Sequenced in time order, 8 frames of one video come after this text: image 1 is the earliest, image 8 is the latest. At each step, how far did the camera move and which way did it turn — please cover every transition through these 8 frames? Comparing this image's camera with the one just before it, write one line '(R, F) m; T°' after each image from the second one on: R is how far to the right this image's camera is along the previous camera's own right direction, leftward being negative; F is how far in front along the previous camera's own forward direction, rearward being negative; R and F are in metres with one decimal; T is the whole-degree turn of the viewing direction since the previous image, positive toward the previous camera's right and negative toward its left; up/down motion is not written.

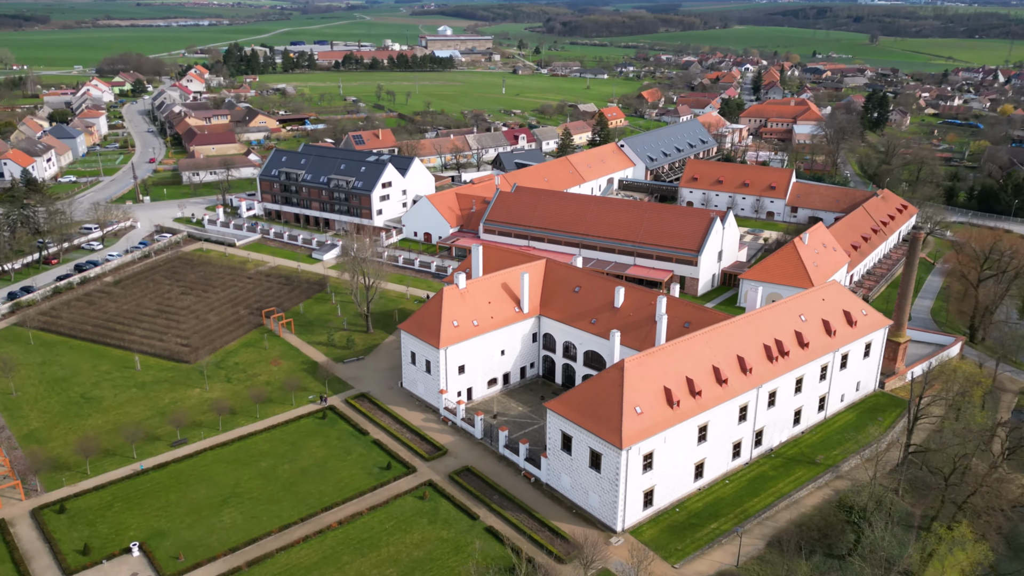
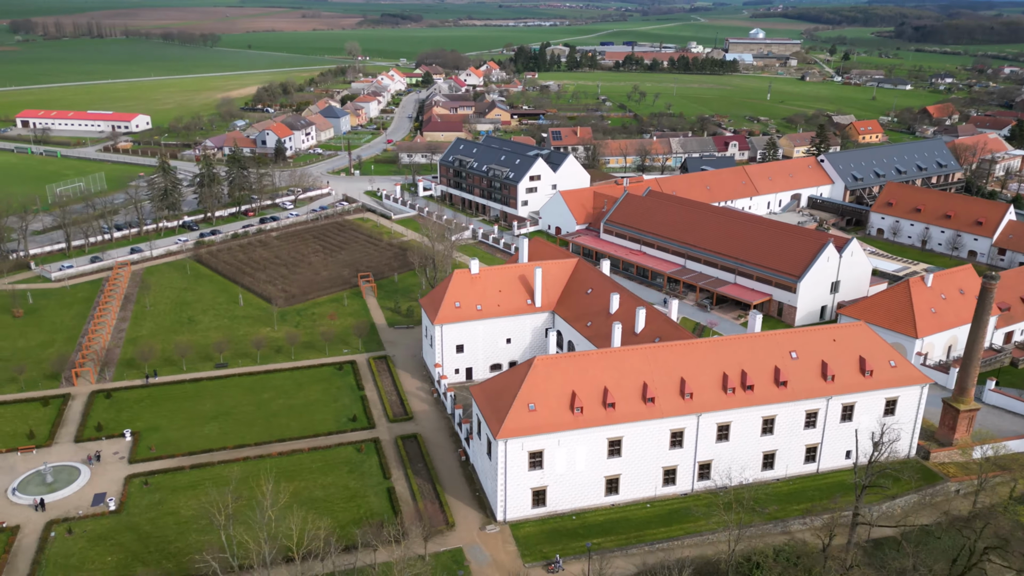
(+18.0, +2.0) m; -22°
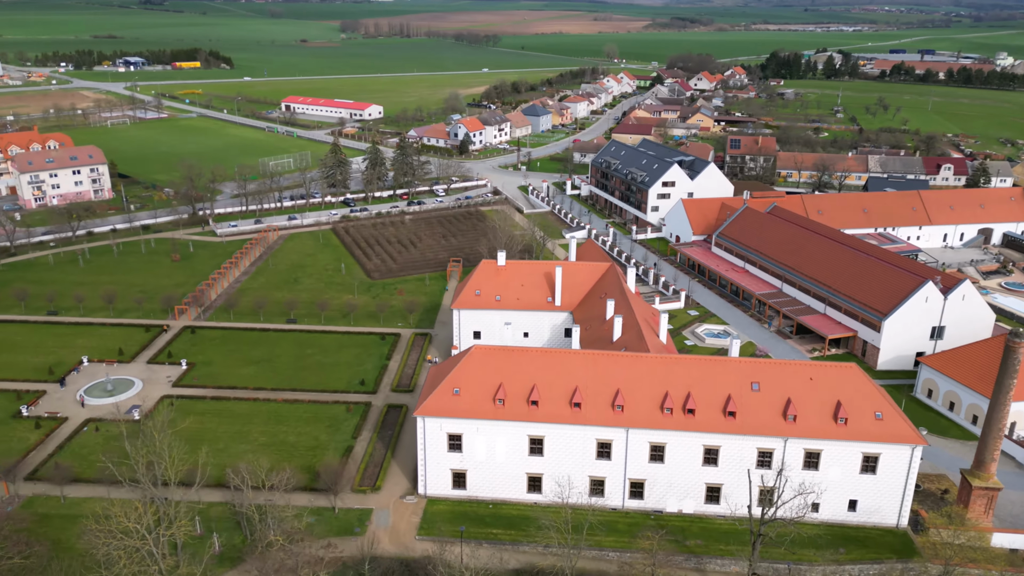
(+15.3, +1.4) m; -19°
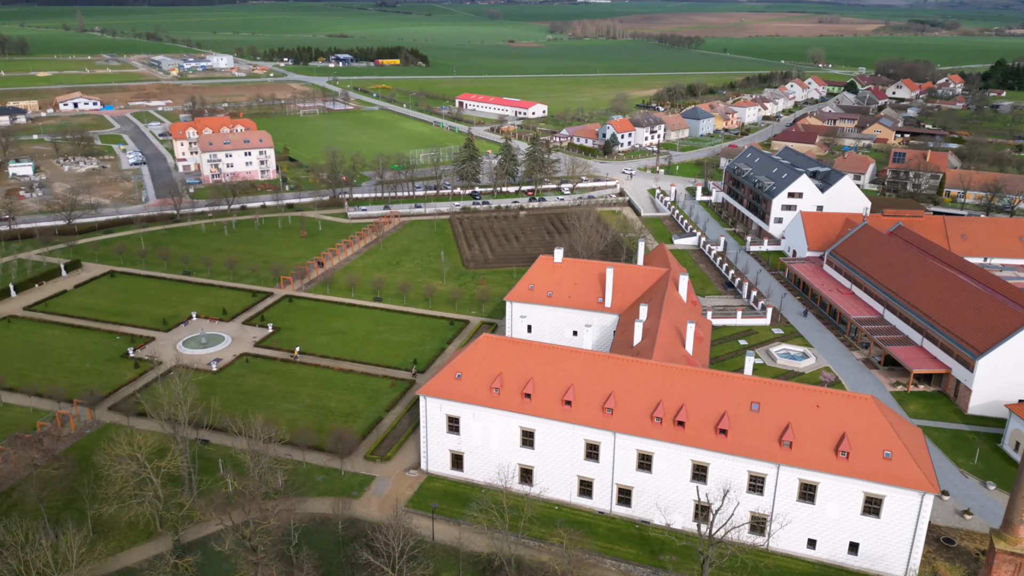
(+9.1, +0.3) m; -14°
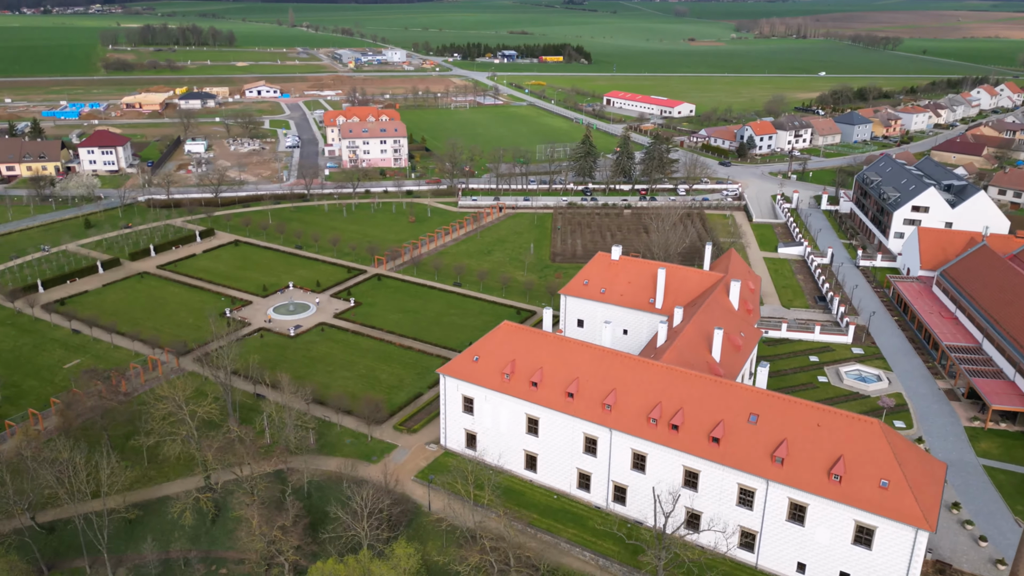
(+7.5, -0.3) m; -12°
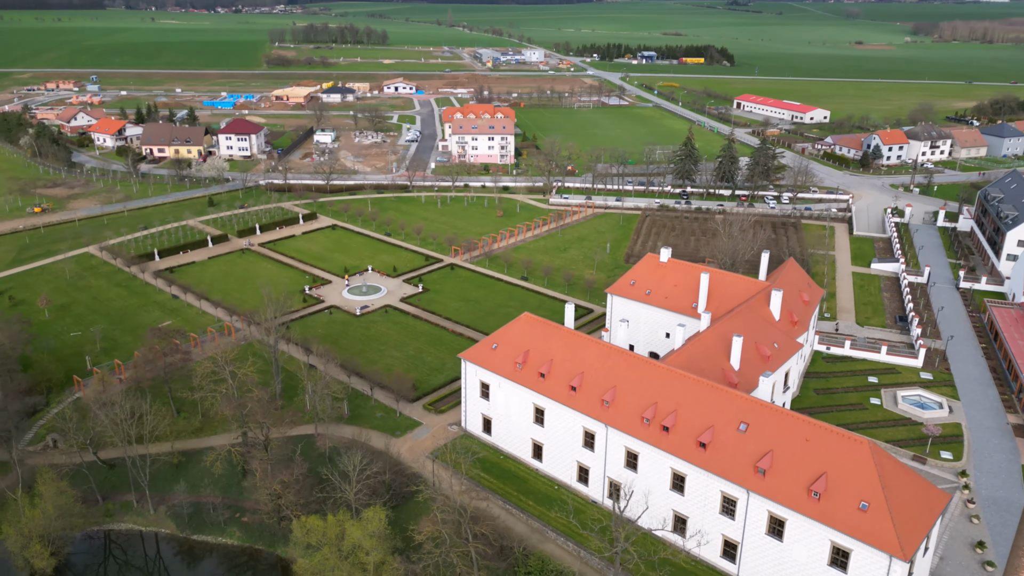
(+6.4, -0.6) m; -10°
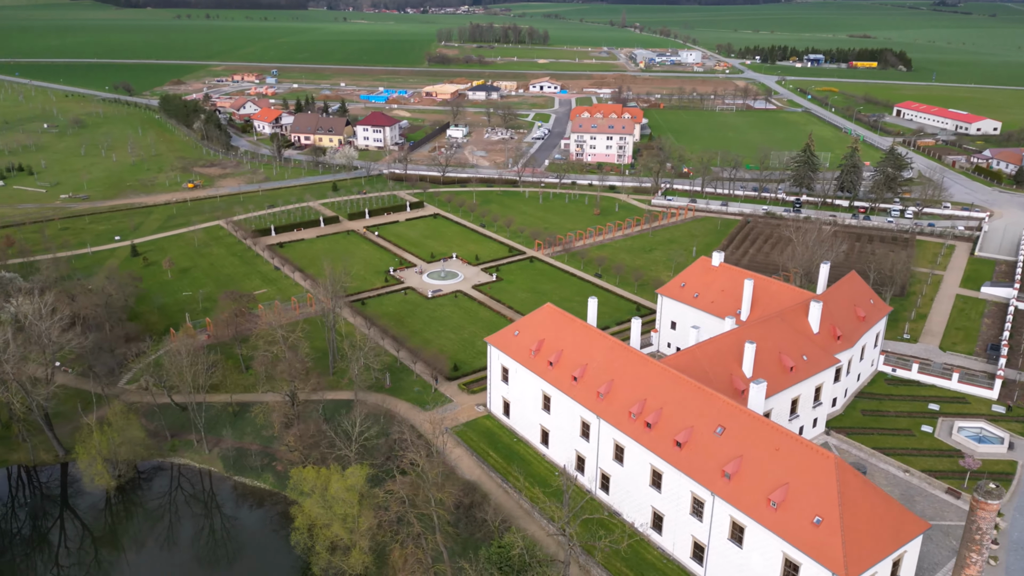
(+7.6, -0.9) m; -12°
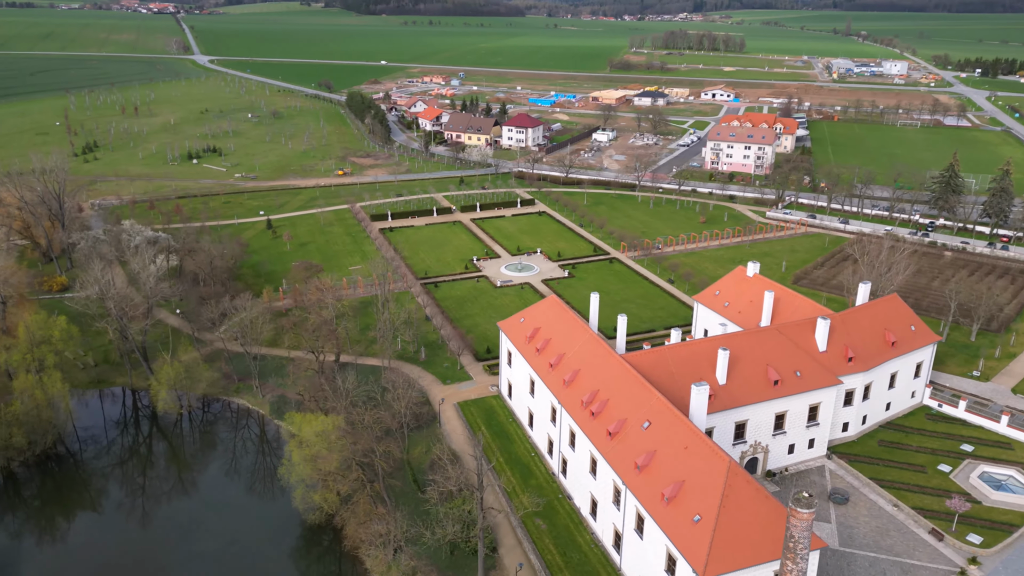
(+11.1, -1.3) m; -14°
